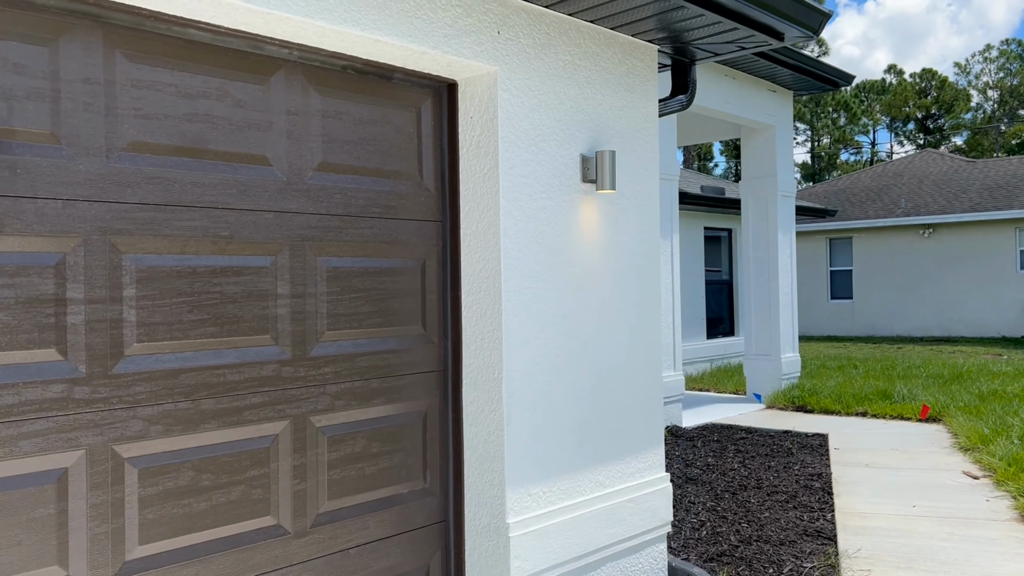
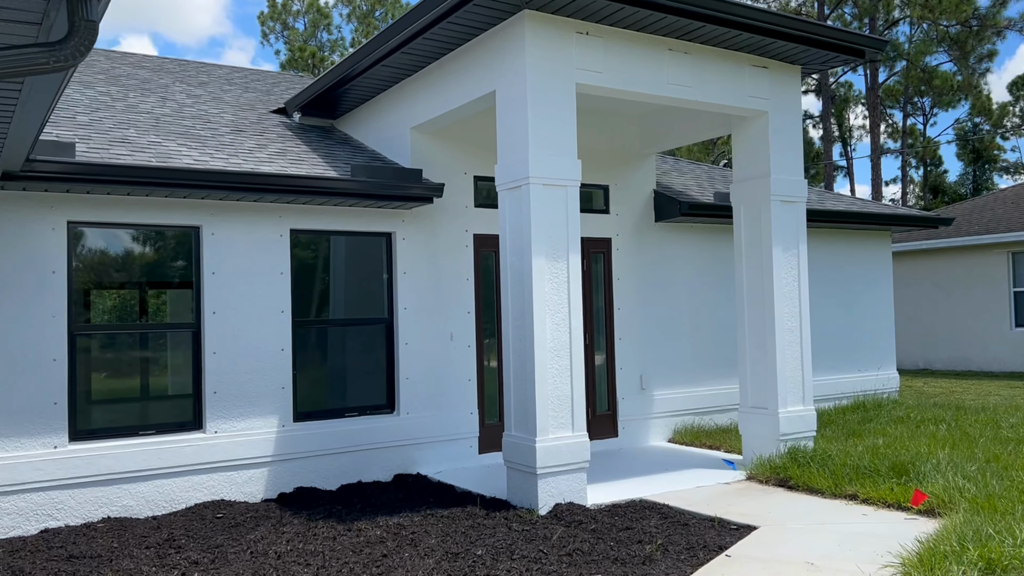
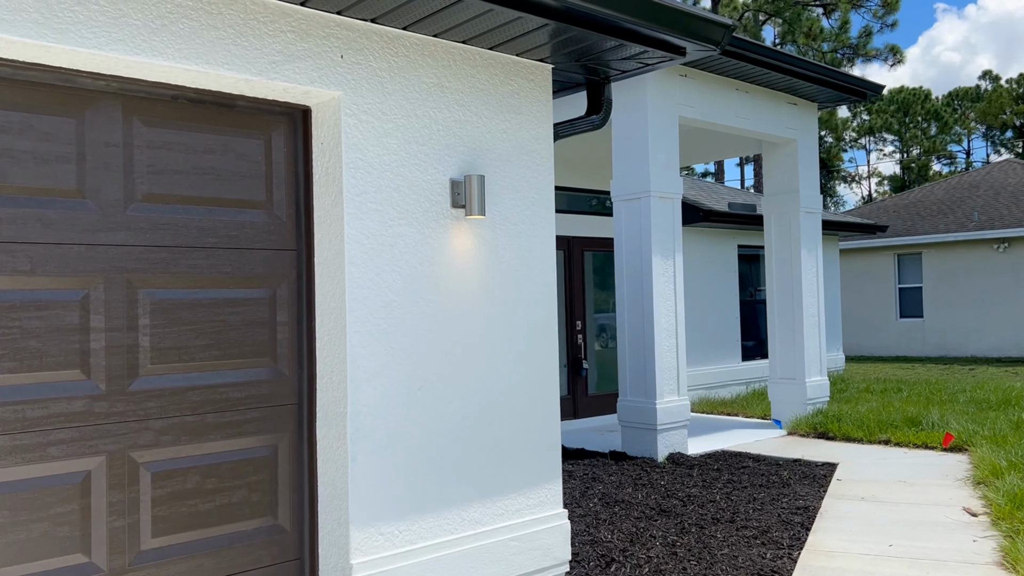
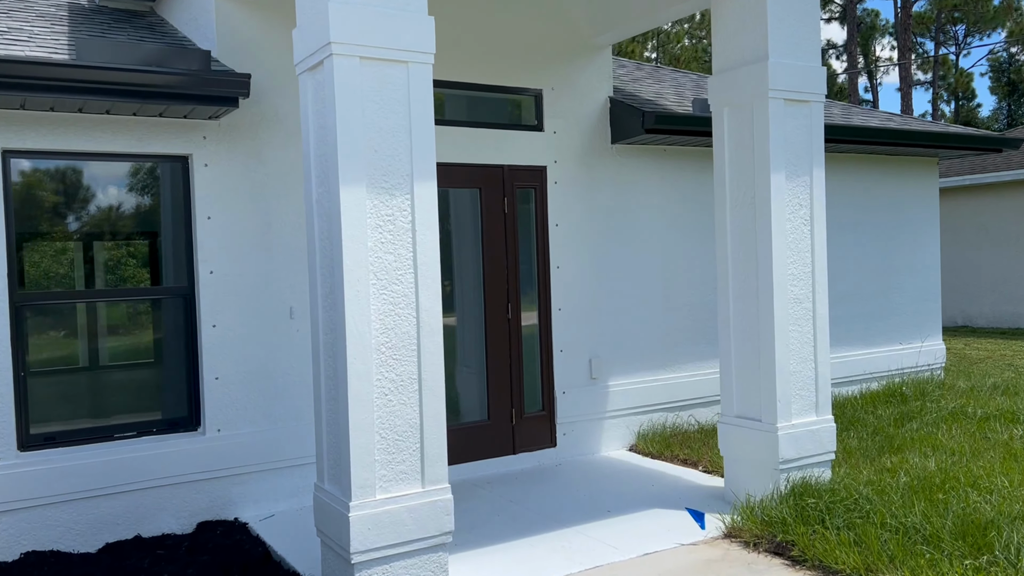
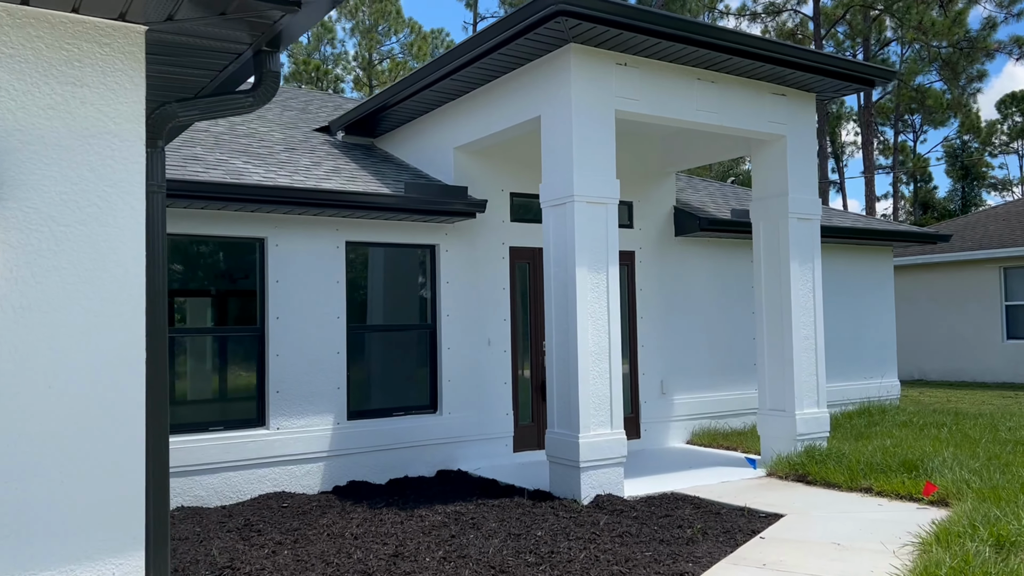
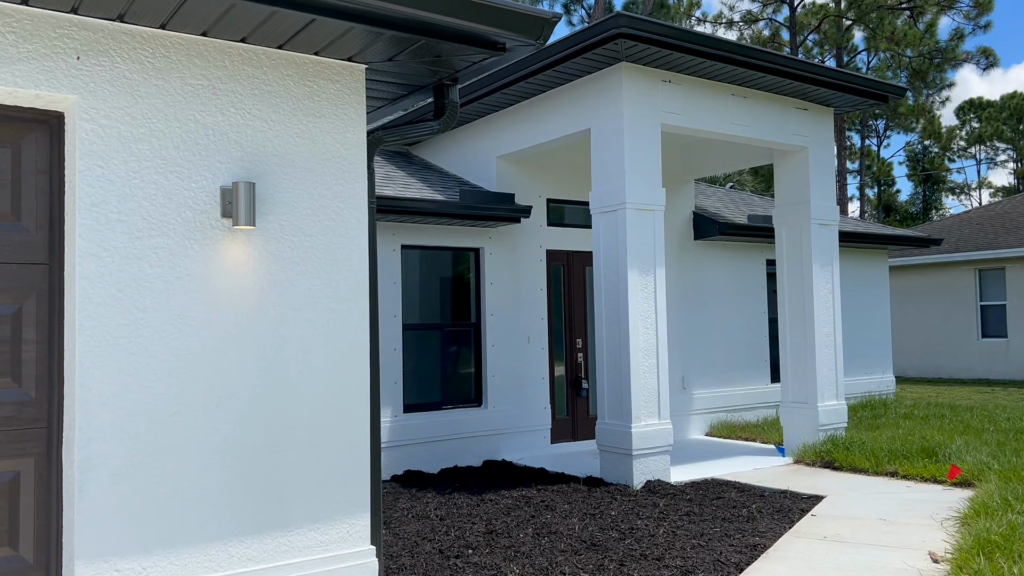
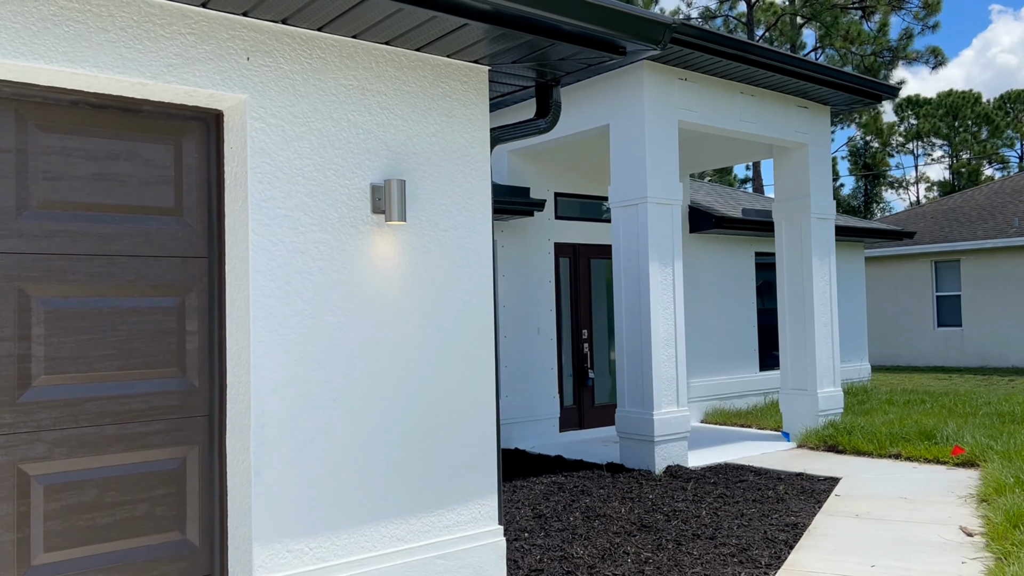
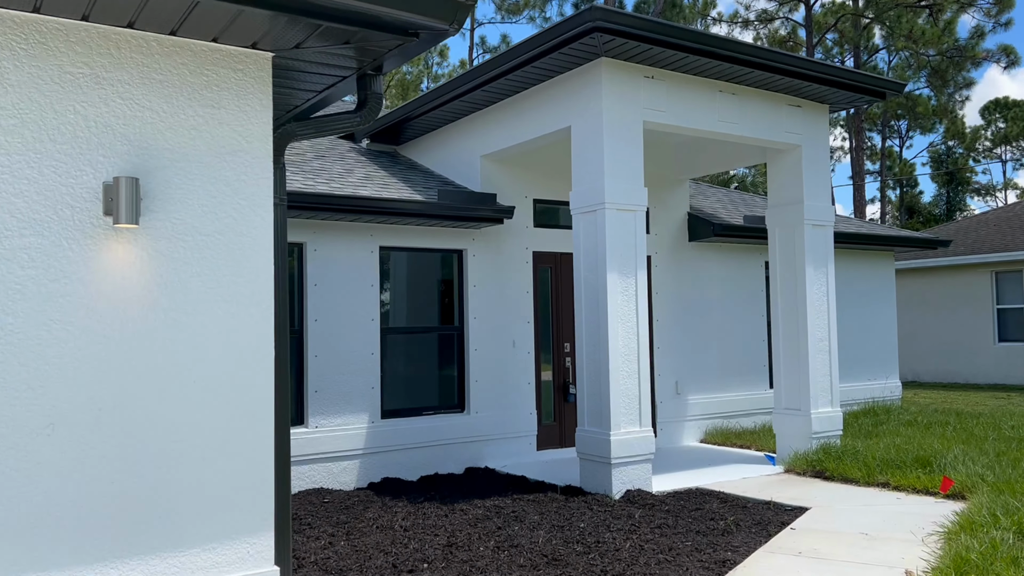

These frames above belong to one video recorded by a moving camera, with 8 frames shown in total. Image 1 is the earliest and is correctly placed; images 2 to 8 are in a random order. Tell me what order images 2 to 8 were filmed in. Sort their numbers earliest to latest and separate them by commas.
3, 7, 6, 8, 5, 2, 4
